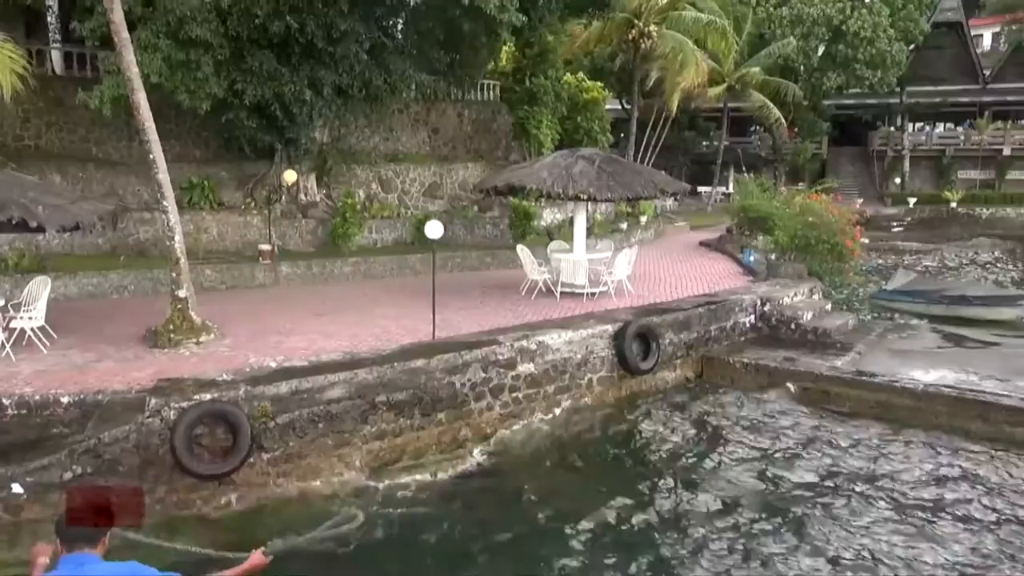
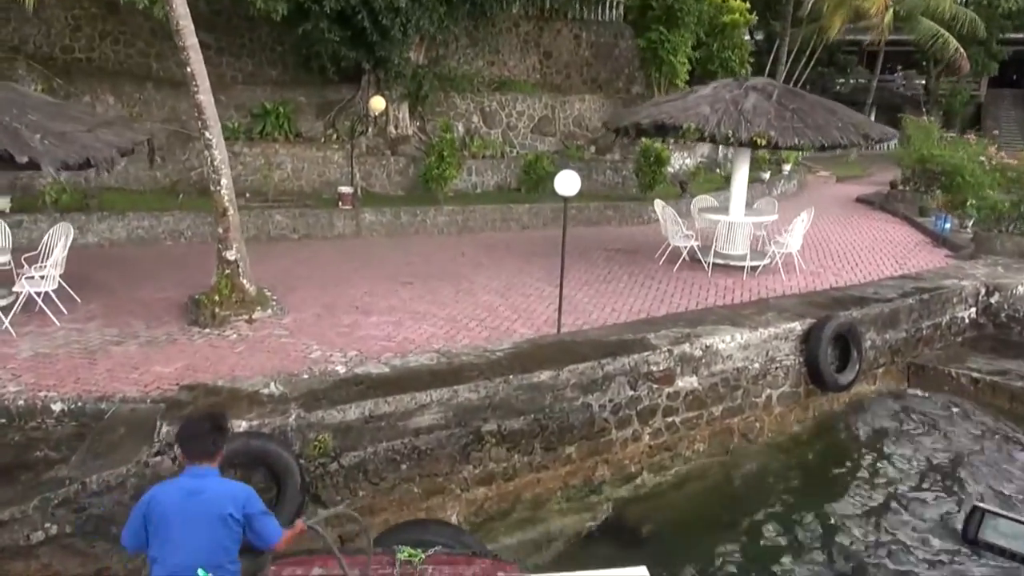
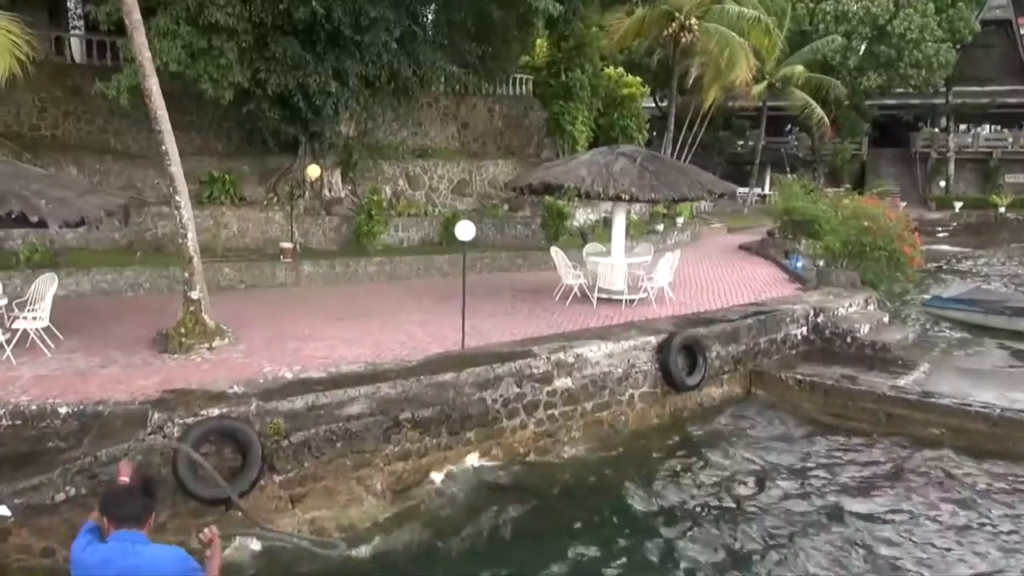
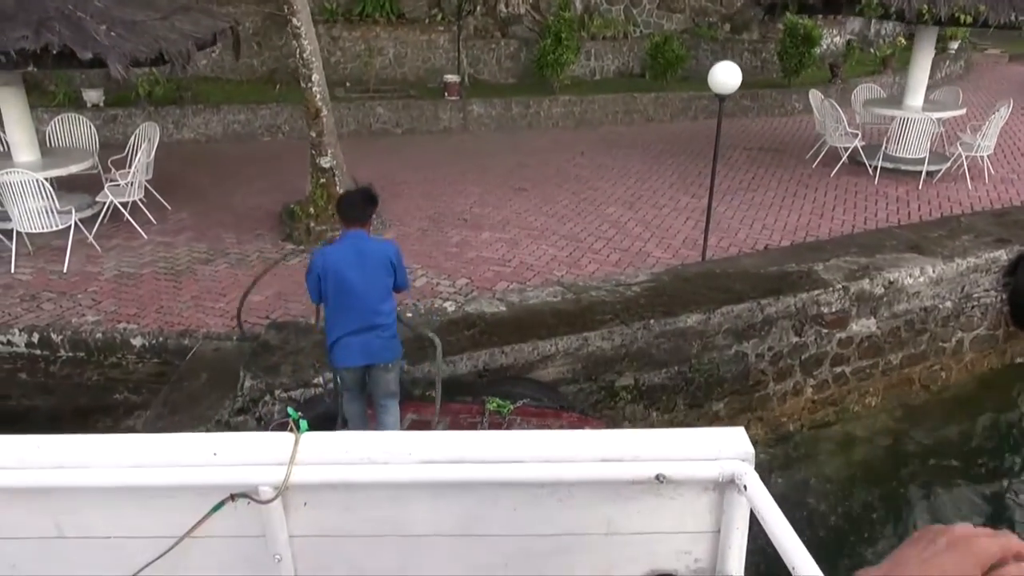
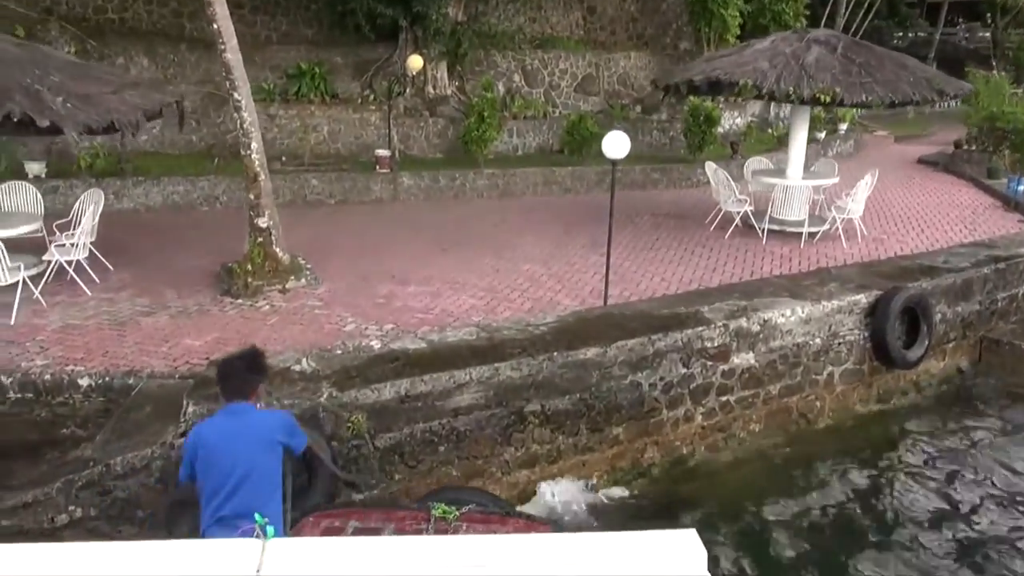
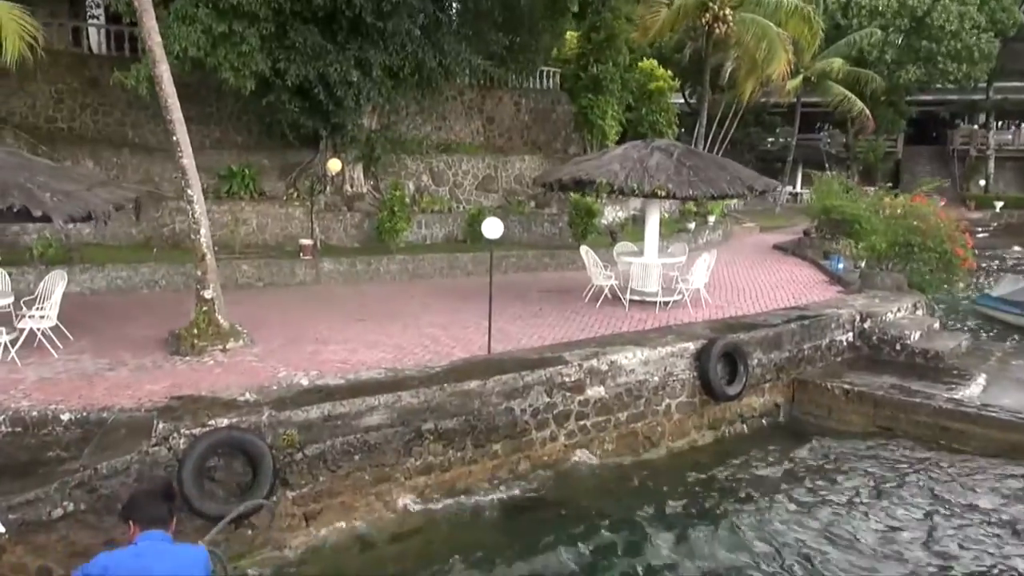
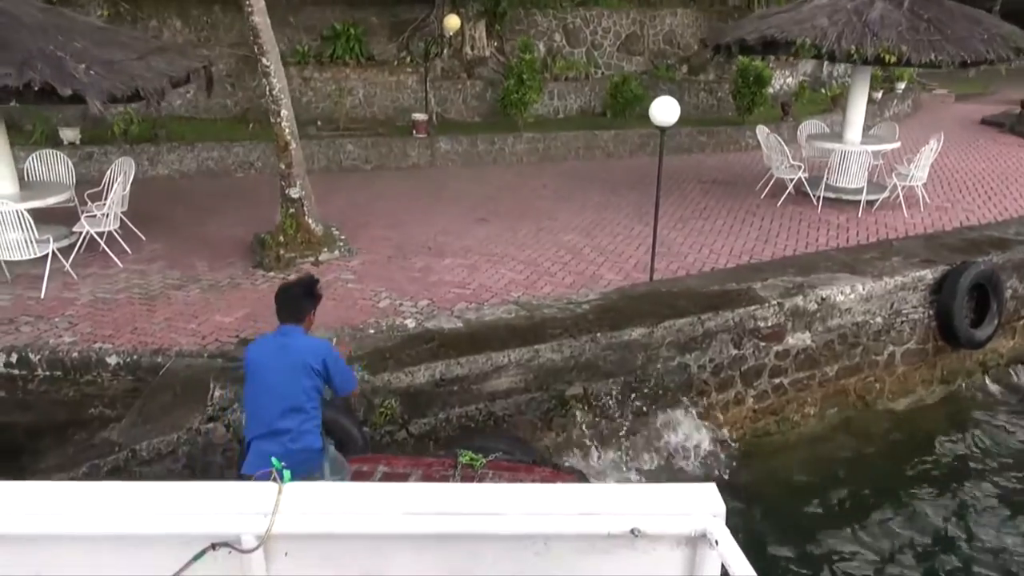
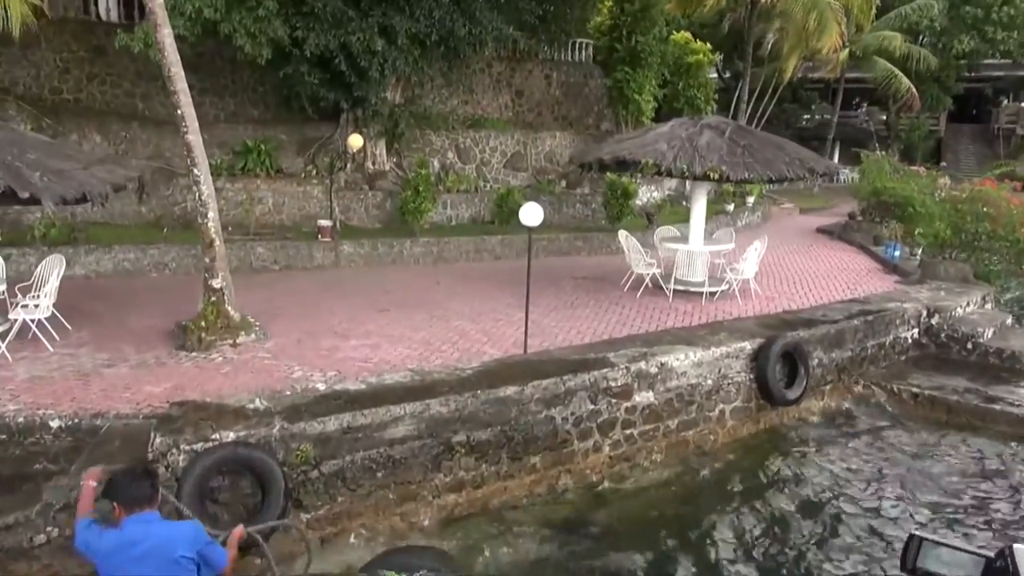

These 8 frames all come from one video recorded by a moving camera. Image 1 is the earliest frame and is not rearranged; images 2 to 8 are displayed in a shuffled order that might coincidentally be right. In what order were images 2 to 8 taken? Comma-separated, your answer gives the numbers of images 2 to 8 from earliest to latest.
3, 6, 8, 2, 5, 7, 4
